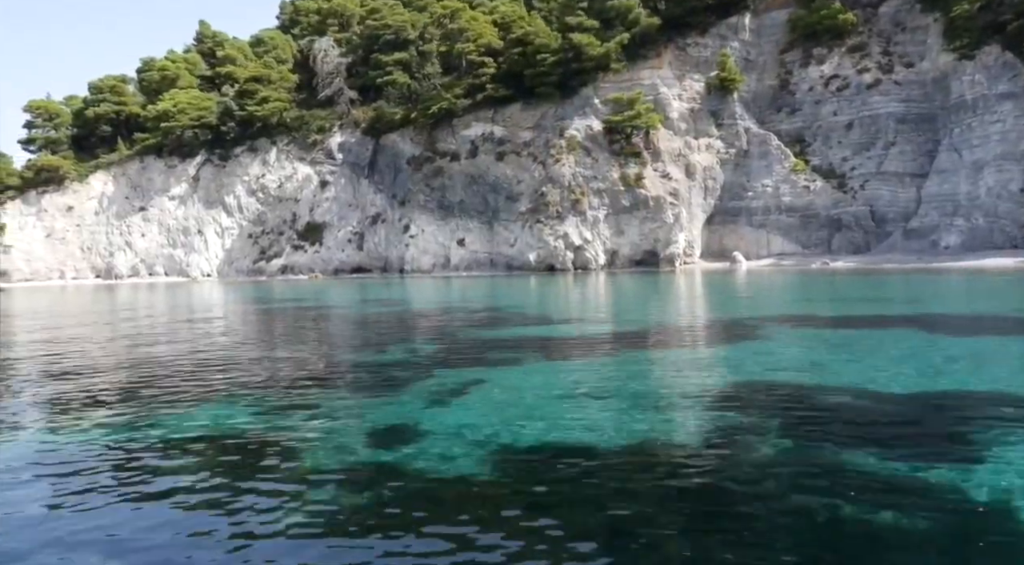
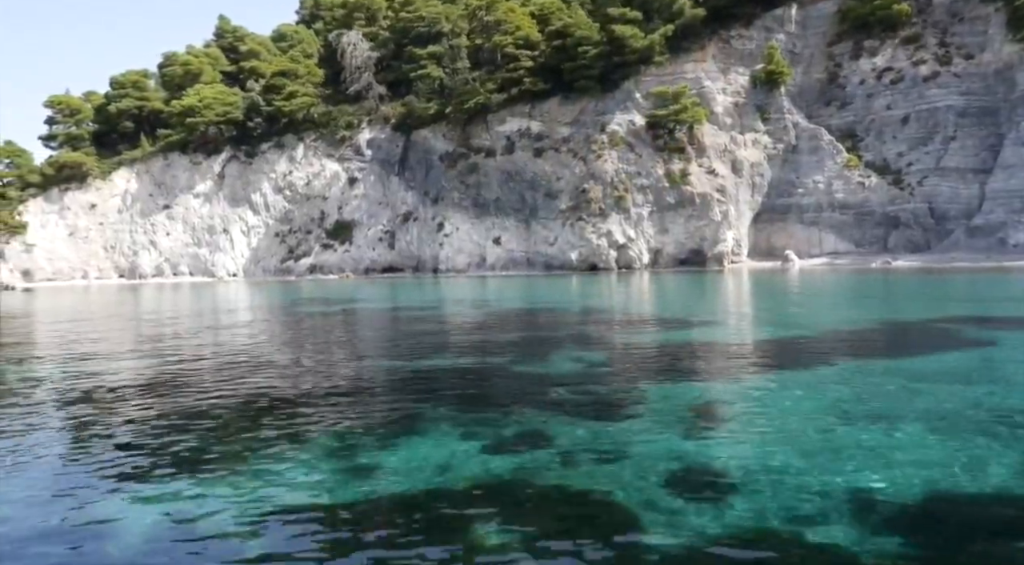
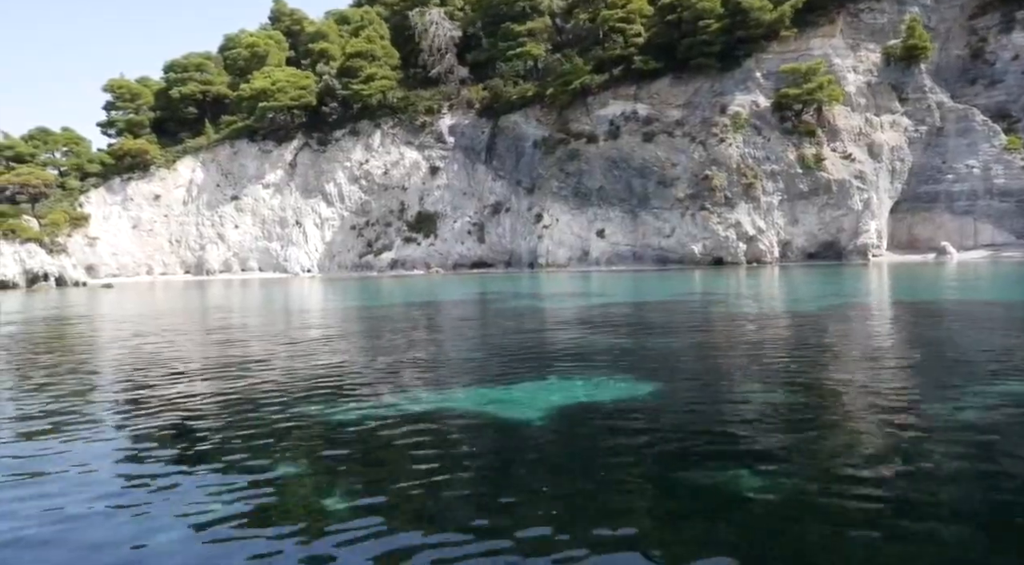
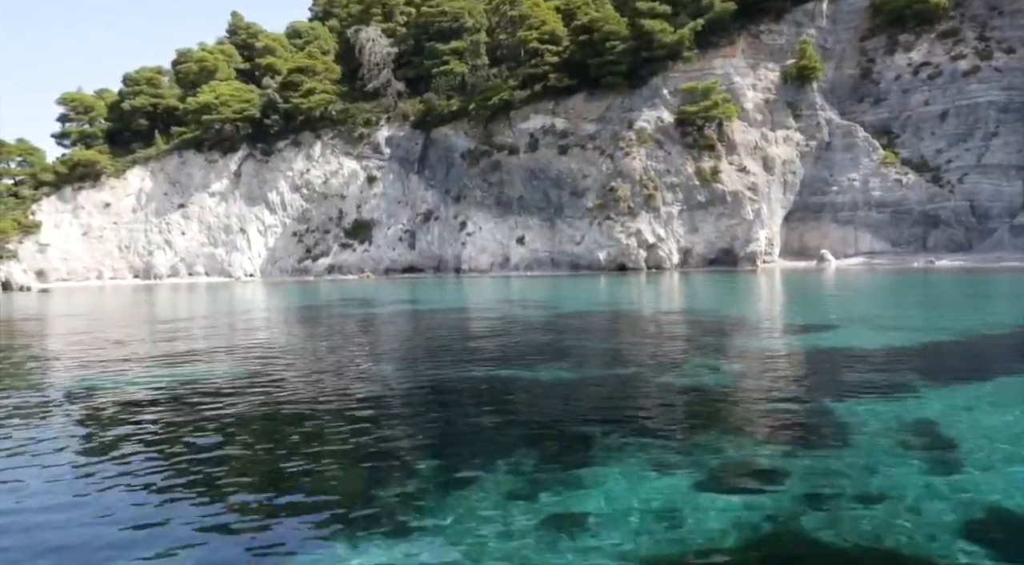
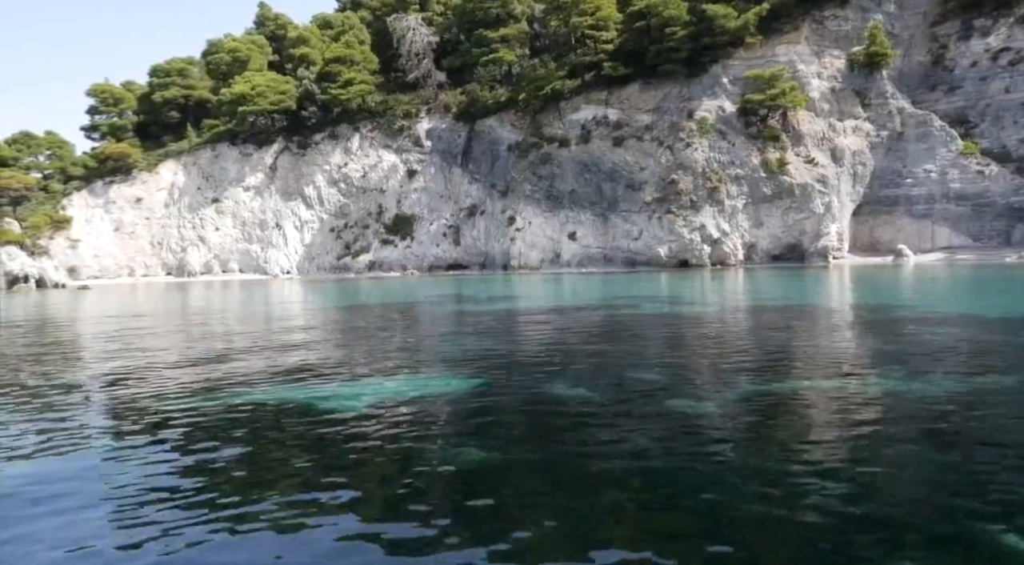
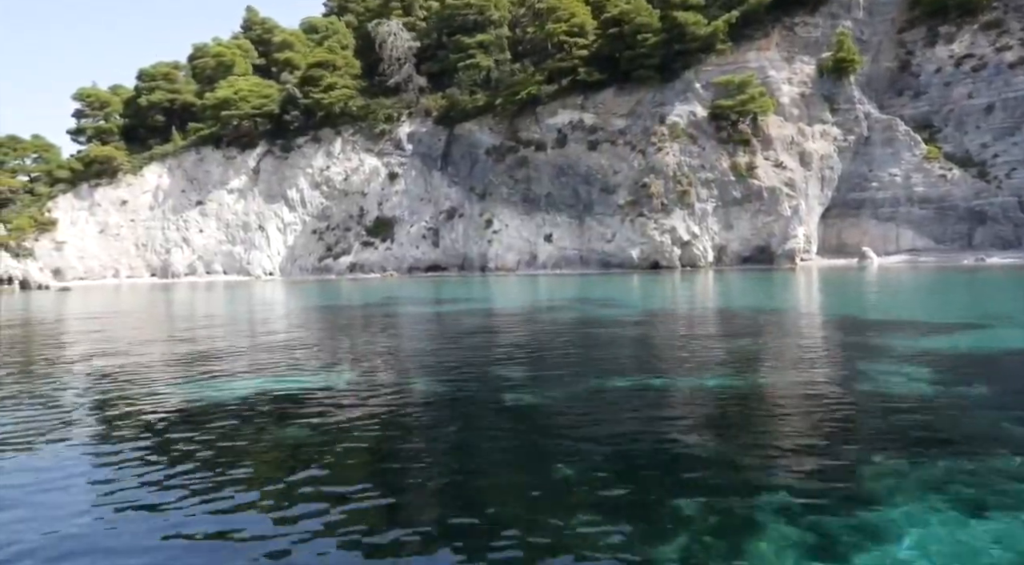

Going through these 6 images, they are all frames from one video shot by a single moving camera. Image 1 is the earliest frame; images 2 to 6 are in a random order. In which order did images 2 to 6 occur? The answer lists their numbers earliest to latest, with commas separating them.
2, 4, 6, 5, 3
